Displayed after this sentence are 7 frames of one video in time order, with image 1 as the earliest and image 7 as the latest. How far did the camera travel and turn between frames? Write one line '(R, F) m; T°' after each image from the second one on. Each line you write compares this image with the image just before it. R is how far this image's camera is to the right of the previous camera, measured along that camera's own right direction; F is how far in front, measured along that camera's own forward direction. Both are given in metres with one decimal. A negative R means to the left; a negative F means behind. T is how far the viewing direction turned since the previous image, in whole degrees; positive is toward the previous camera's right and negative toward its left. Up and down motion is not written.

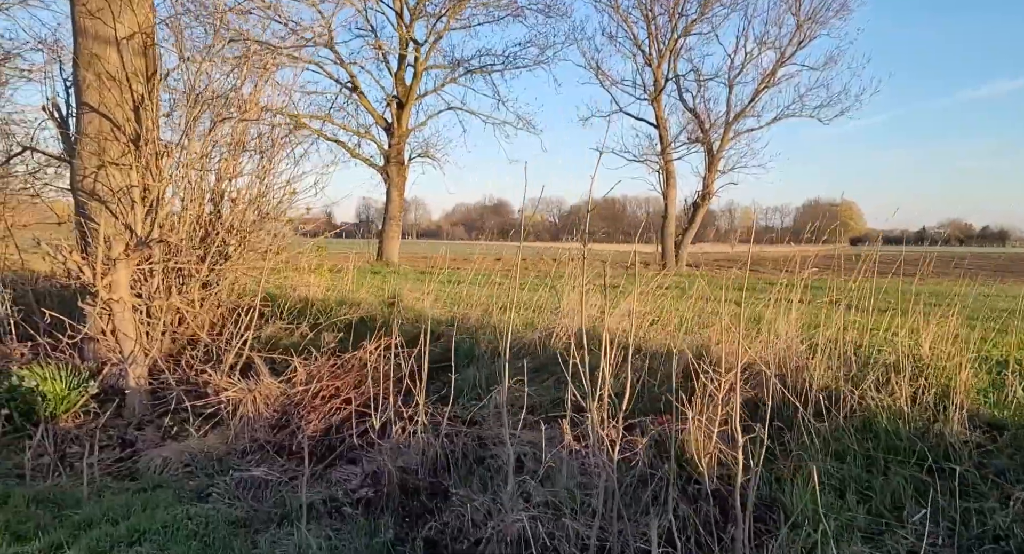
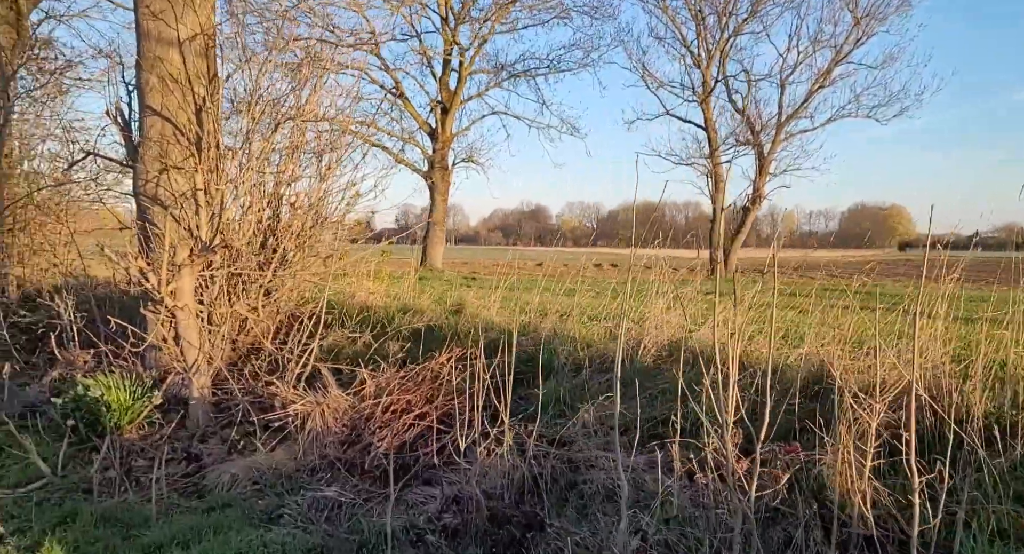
(-0.3, +0.3) m; -3°
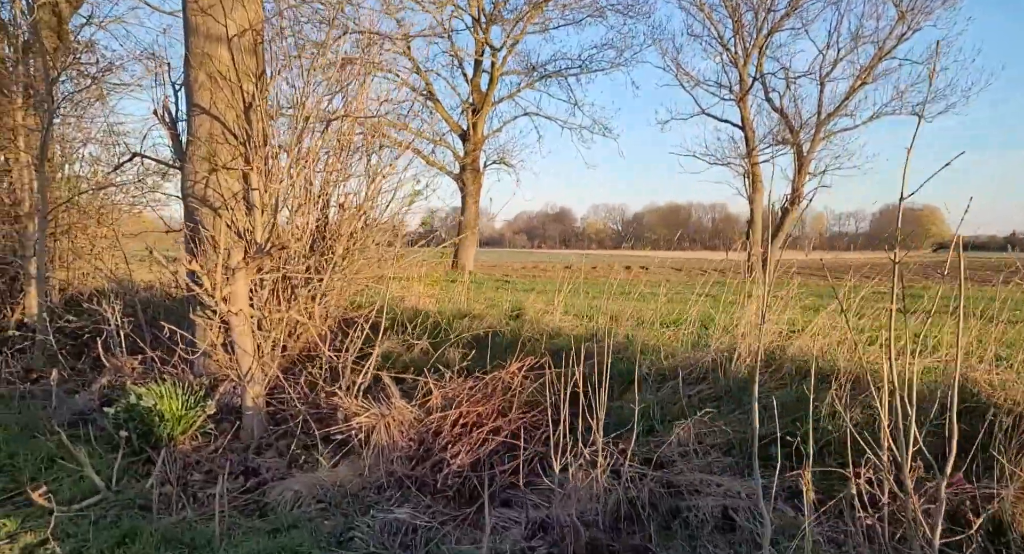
(-0.3, +0.3) m; -2°
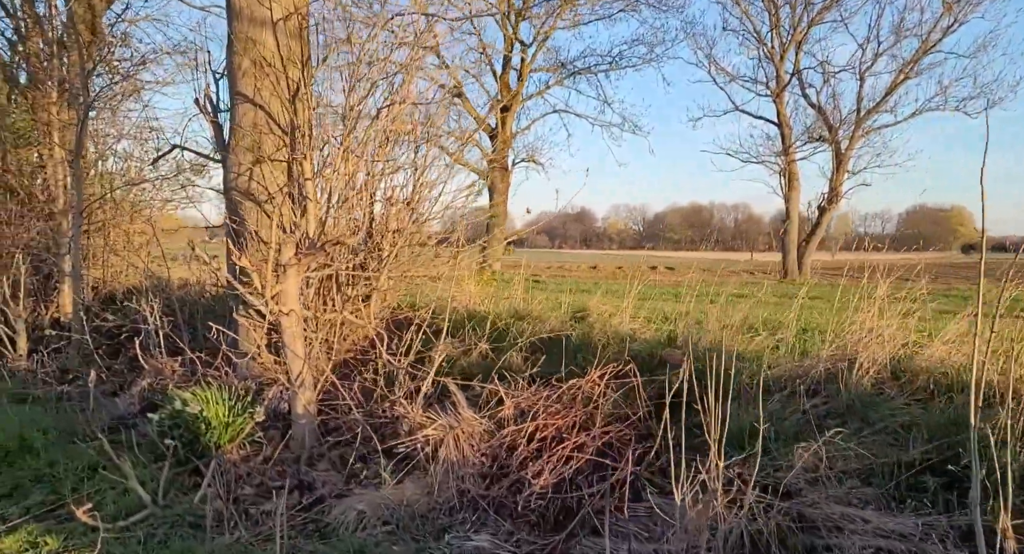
(-0.4, +0.4) m; -2°
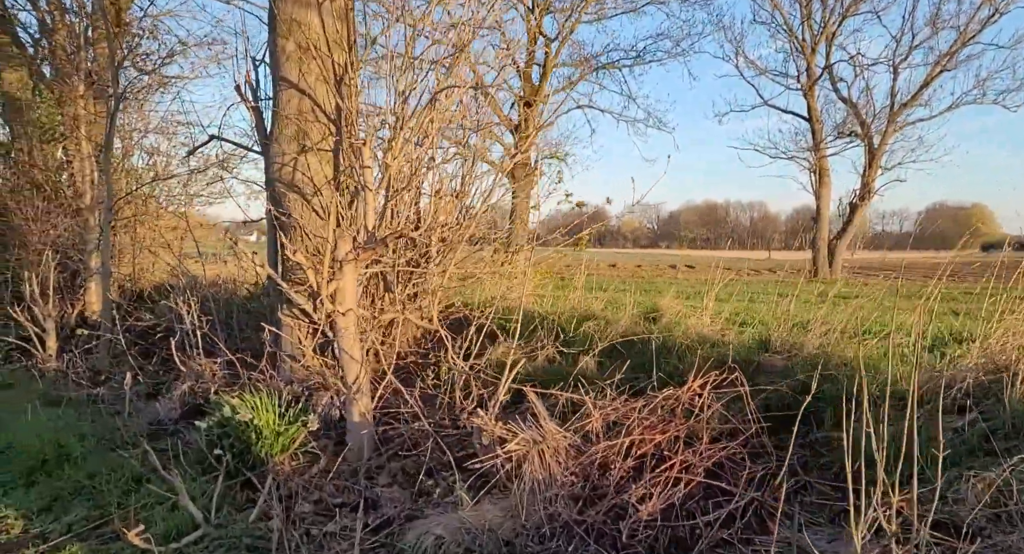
(-0.4, +0.4) m; -1°
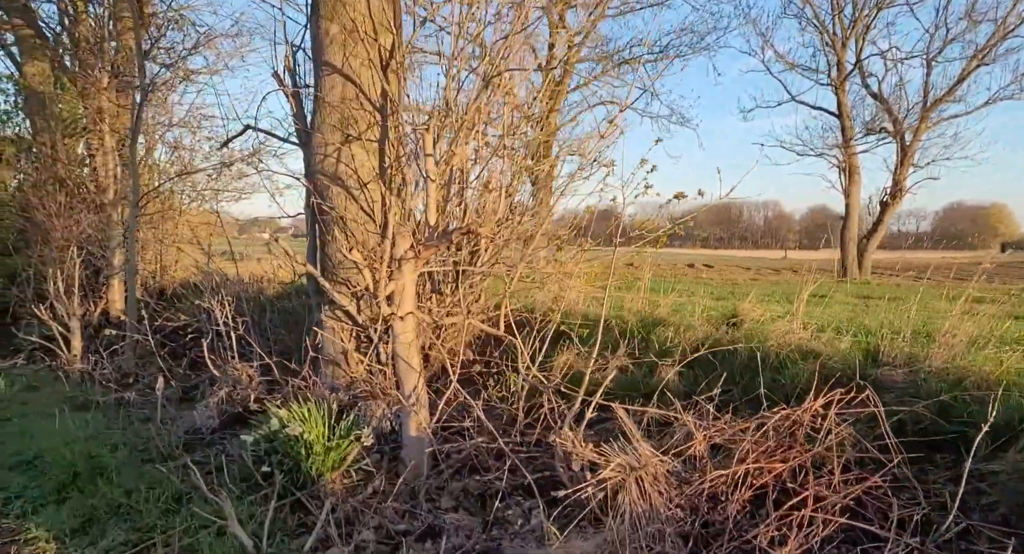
(-0.4, +0.4) m; -1°
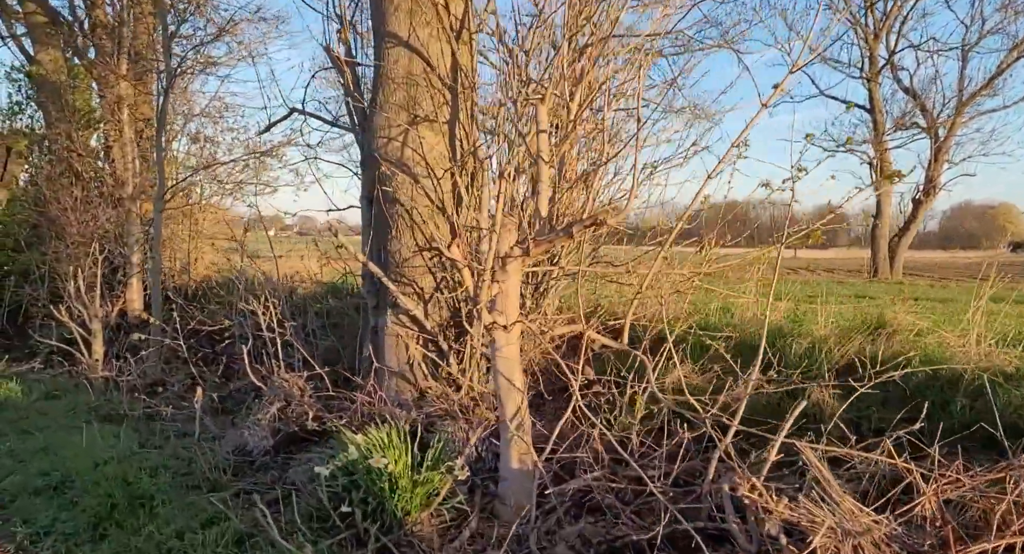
(-0.6, +0.7) m; 0°
